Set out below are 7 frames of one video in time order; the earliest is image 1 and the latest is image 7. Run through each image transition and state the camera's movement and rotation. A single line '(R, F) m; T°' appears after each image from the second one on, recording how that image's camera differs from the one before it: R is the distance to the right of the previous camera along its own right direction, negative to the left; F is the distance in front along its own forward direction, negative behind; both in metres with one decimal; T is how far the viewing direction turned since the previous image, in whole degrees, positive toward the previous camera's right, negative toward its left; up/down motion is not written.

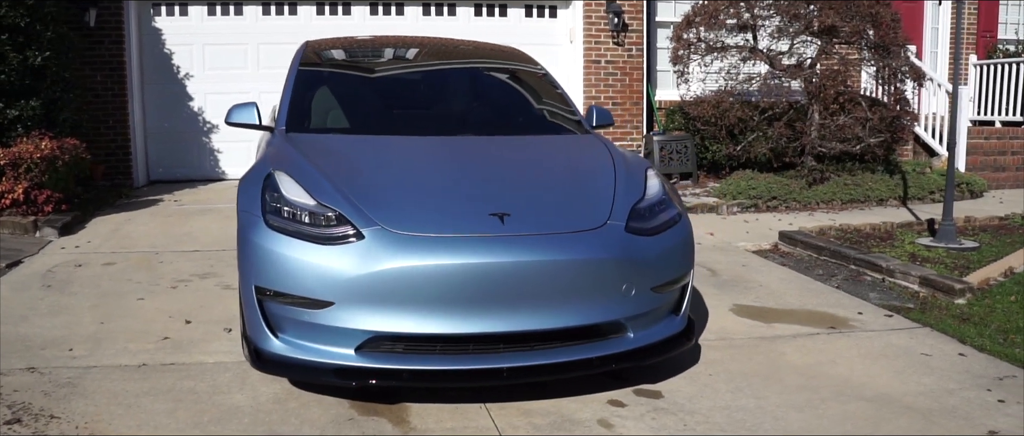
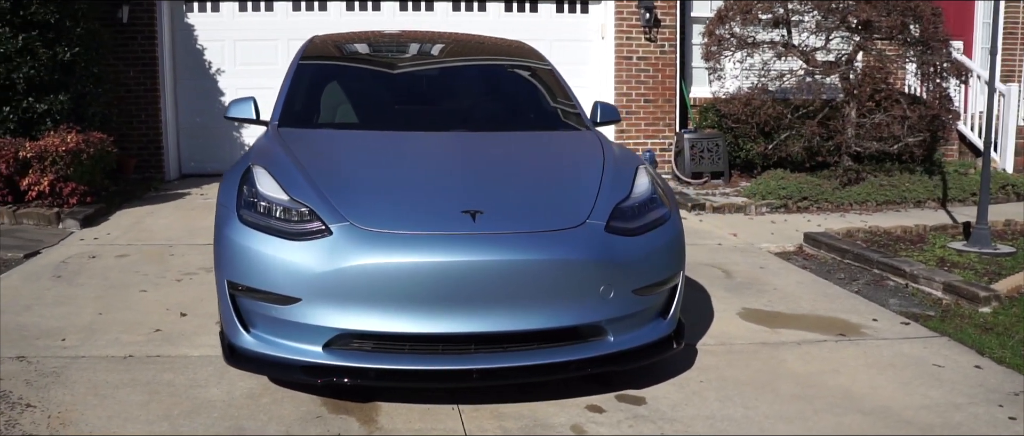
(+0.3, +0.1) m; -4°
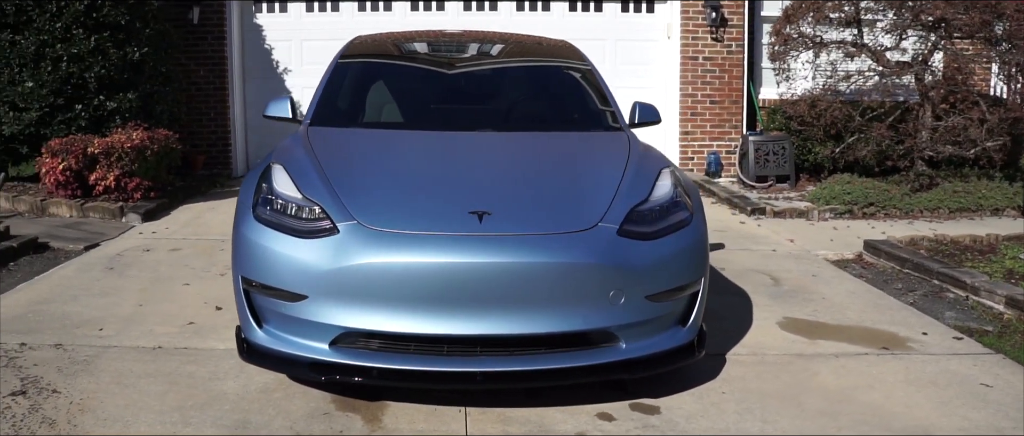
(+0.3, +0.1) m; -6°
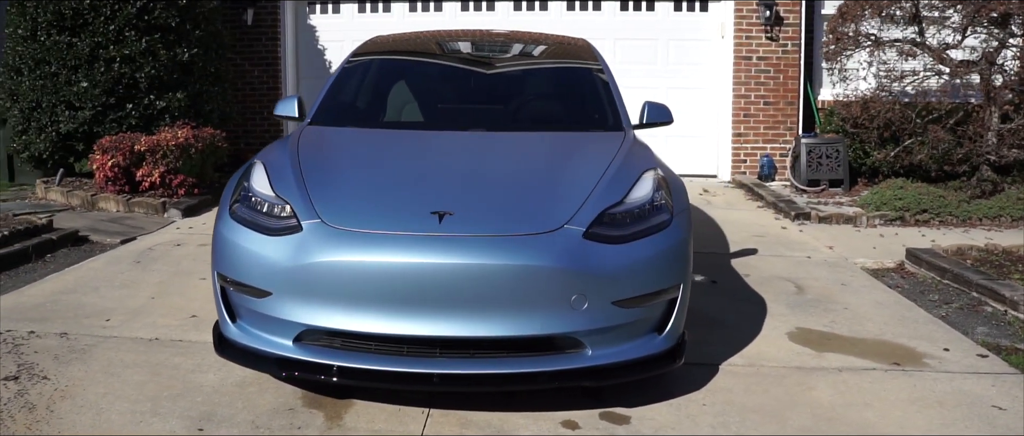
(+0.5, +0.1) m; -6°
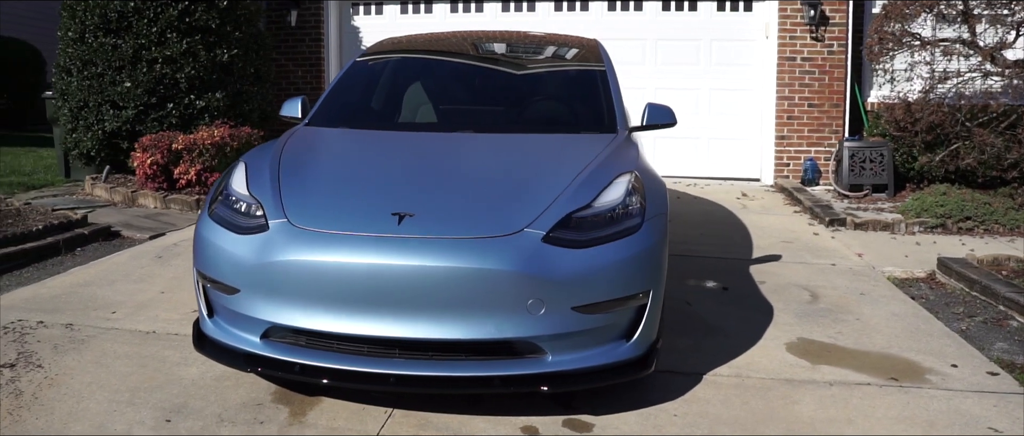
(+0.5, 0.0) m; -5°
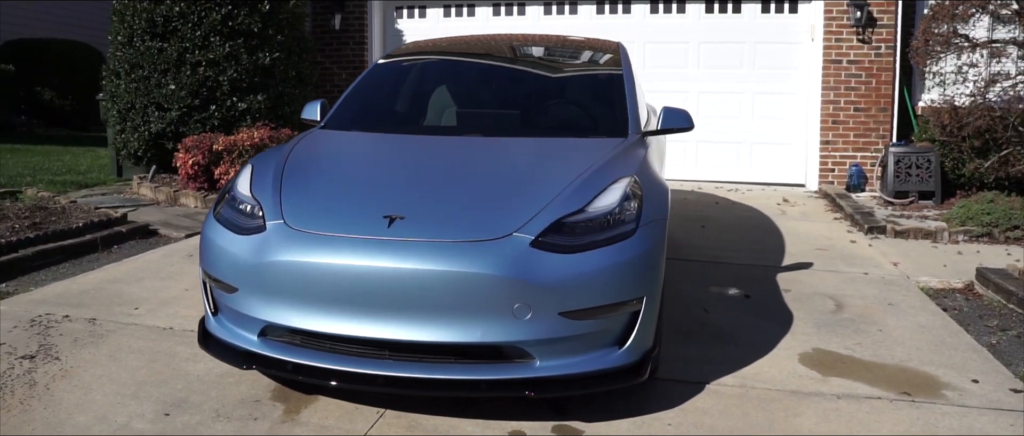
(+0.3, 0.0) m; -4°
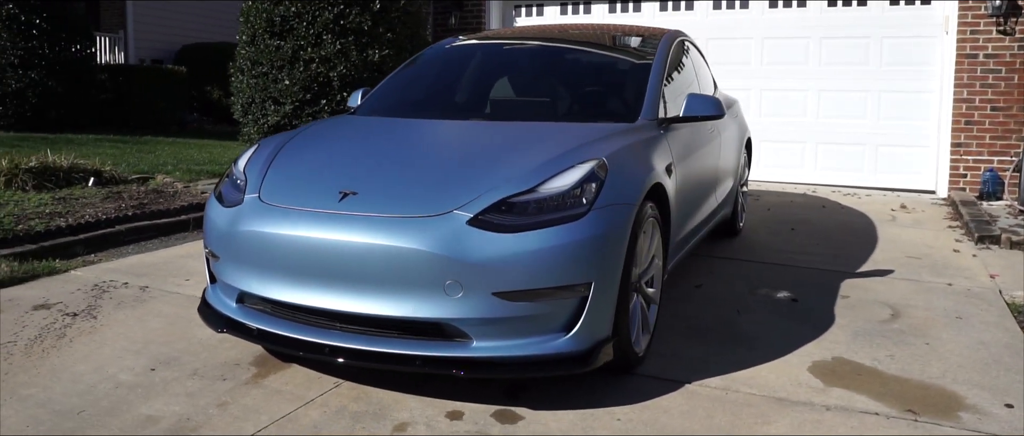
(+0.9, +0.2) m; -13°
